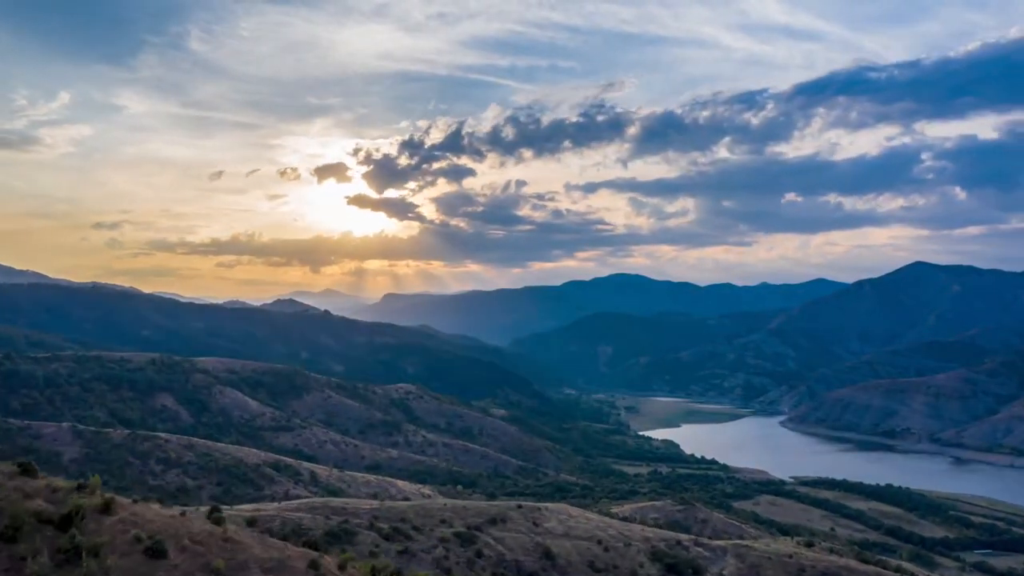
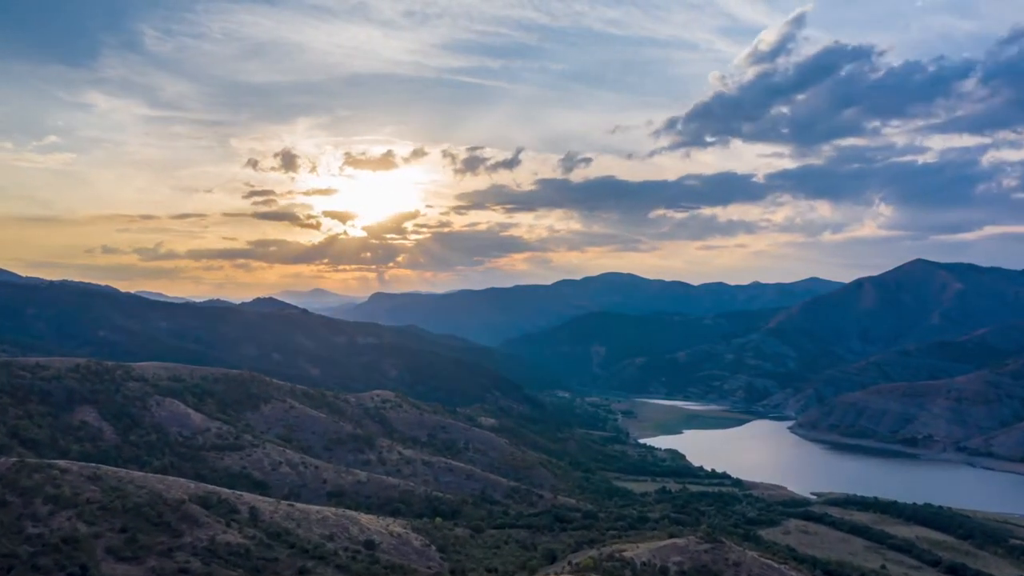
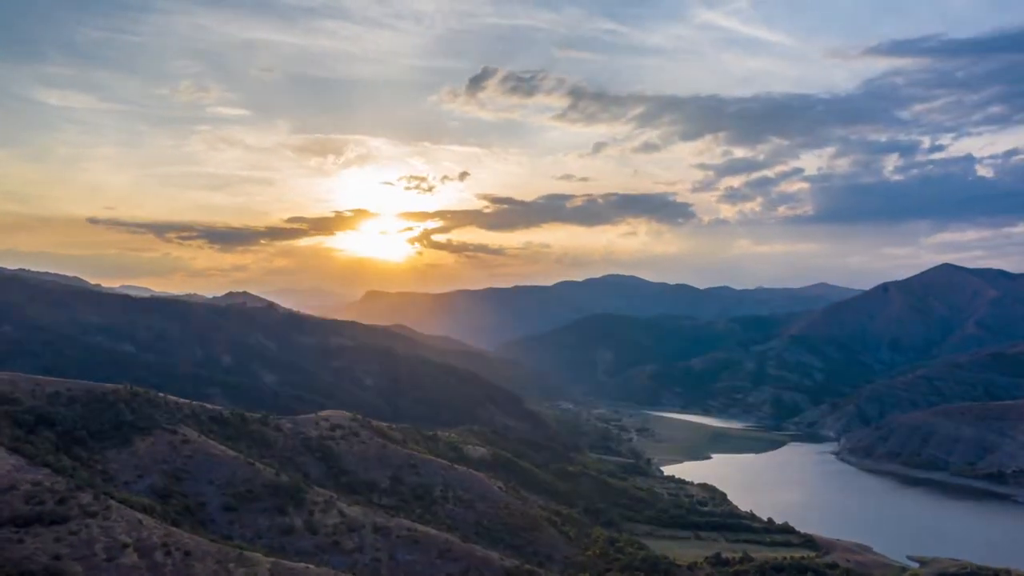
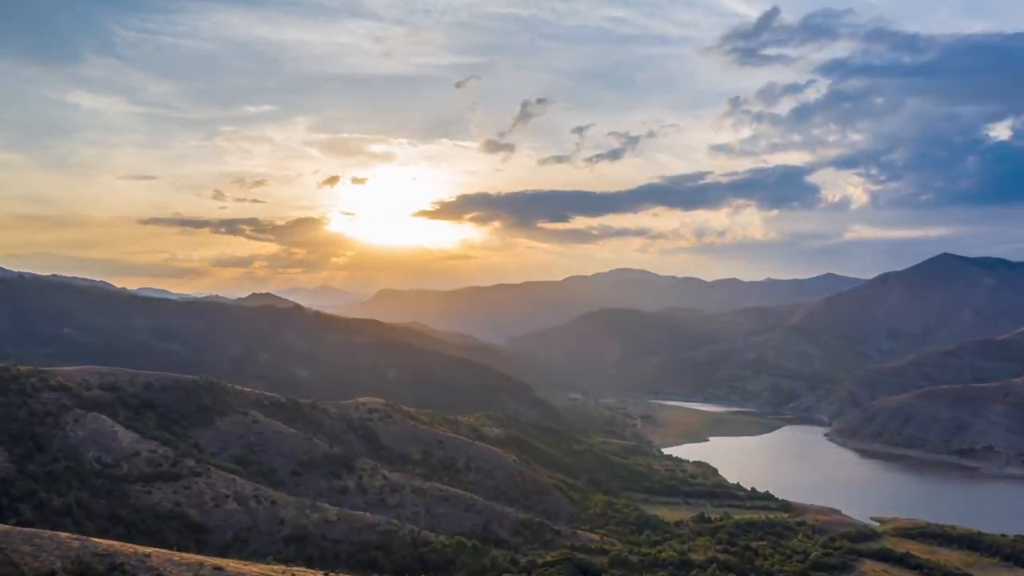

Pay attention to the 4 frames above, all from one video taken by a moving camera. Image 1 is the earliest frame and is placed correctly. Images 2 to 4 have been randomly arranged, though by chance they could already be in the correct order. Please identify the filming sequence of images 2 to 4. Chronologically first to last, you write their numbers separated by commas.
2, 4, 3
